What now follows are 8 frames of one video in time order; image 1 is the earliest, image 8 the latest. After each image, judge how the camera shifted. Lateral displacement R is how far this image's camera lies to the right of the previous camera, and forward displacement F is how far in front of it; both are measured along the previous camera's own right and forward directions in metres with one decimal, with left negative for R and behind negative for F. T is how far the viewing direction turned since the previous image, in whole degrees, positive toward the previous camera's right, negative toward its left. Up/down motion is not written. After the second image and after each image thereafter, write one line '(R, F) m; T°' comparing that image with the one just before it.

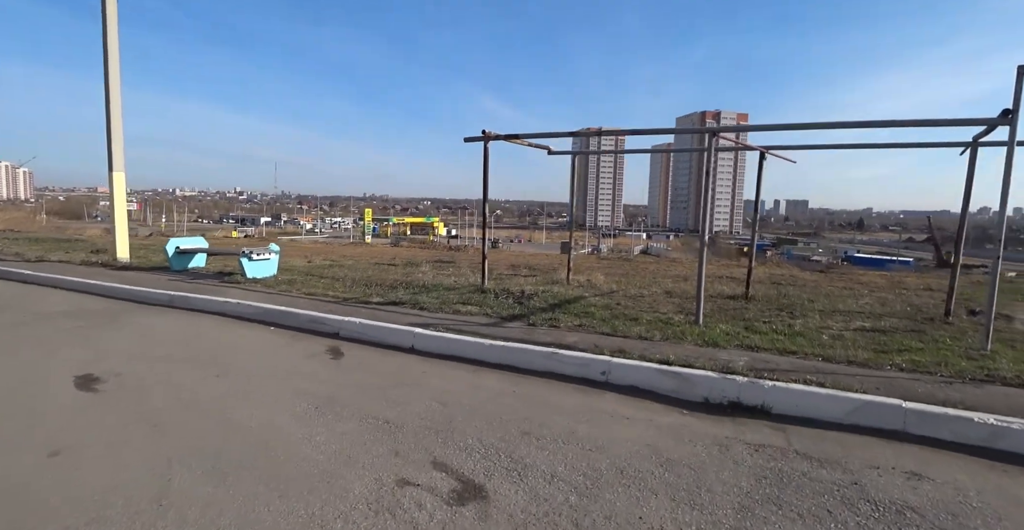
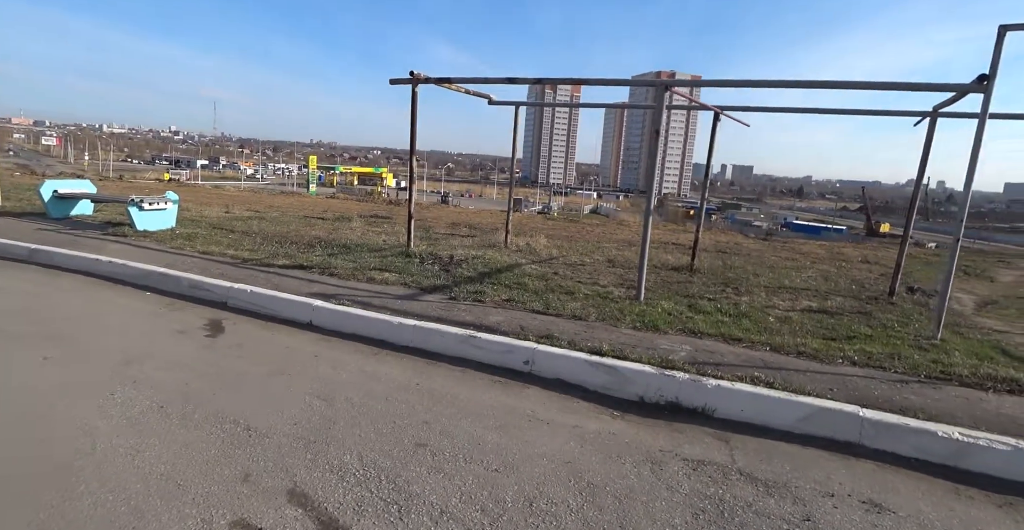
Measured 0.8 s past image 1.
(+0.3, +0.7) m; +5°
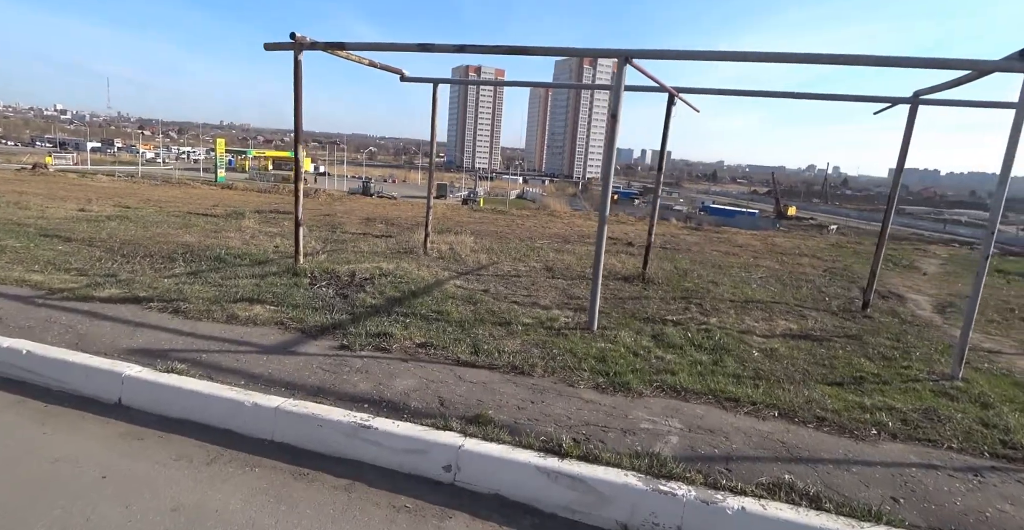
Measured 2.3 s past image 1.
(+0.1, +1.4) m; +7°
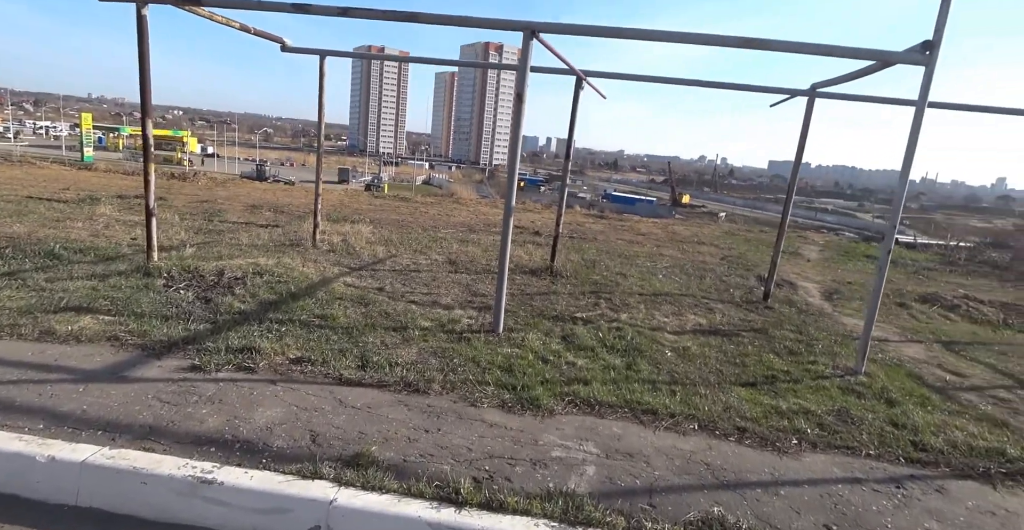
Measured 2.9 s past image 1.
(+0.1, +0.5) m; +9°
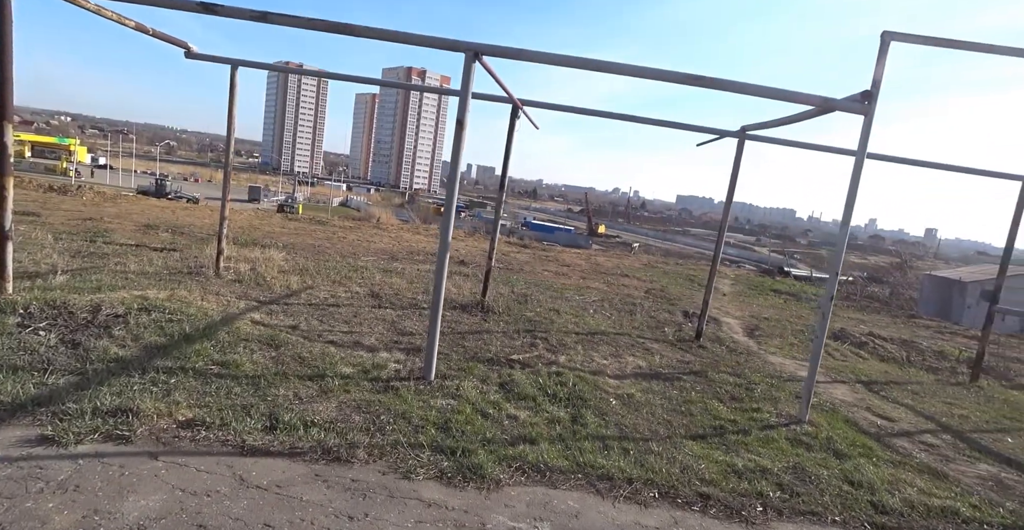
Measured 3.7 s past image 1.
(-0.1, +0.4) m; +8°
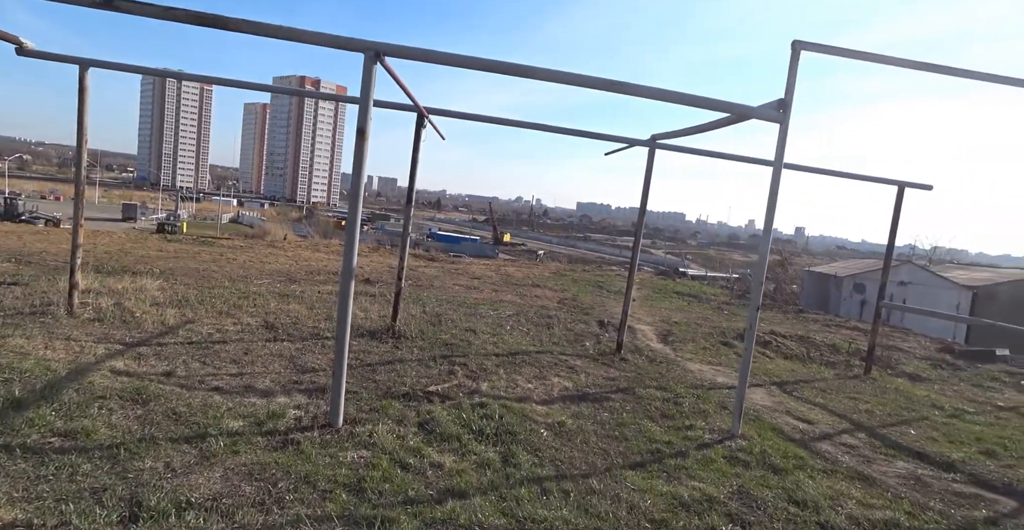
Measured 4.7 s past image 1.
(0.0, +0.4) m; +9°
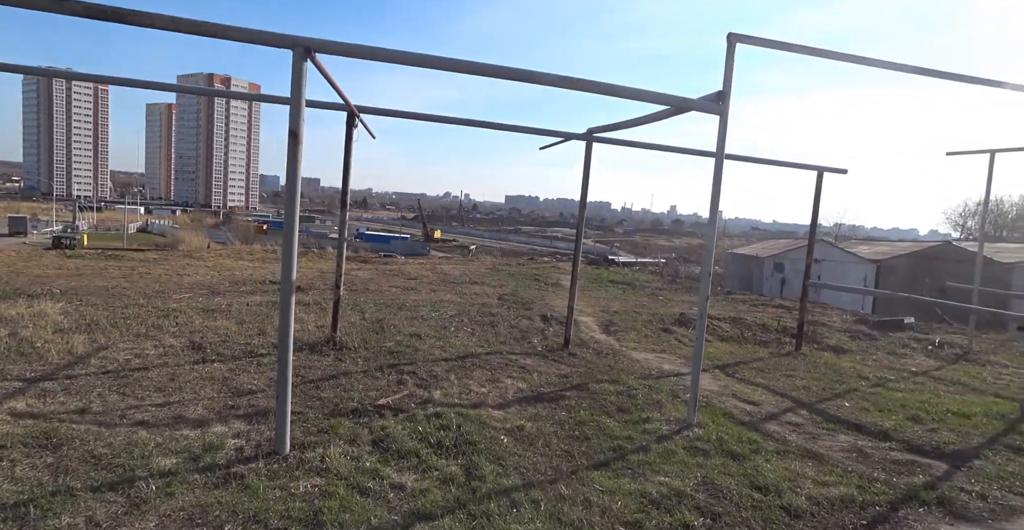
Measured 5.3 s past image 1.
(-0.1, +0.1) m; +7°
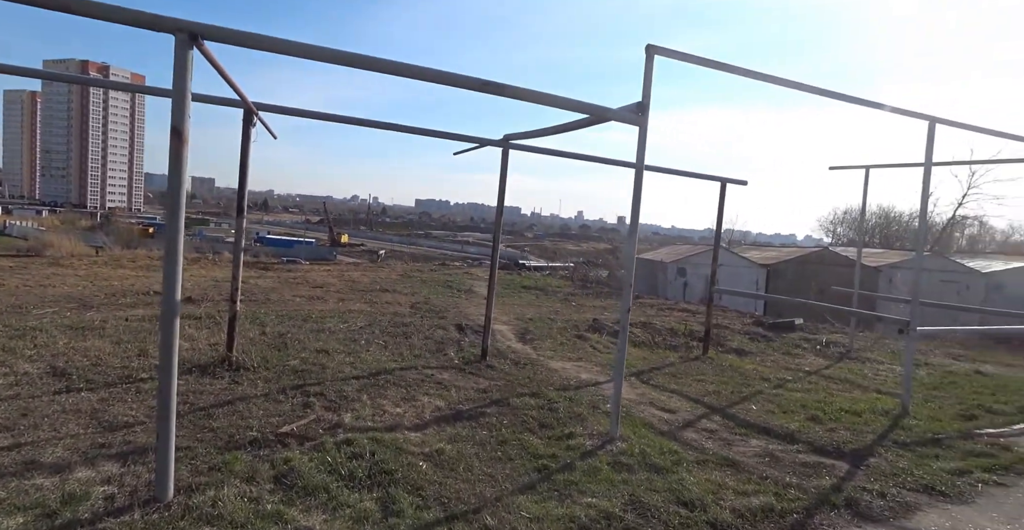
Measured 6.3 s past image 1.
(0.0, +0.2) m; +9°
